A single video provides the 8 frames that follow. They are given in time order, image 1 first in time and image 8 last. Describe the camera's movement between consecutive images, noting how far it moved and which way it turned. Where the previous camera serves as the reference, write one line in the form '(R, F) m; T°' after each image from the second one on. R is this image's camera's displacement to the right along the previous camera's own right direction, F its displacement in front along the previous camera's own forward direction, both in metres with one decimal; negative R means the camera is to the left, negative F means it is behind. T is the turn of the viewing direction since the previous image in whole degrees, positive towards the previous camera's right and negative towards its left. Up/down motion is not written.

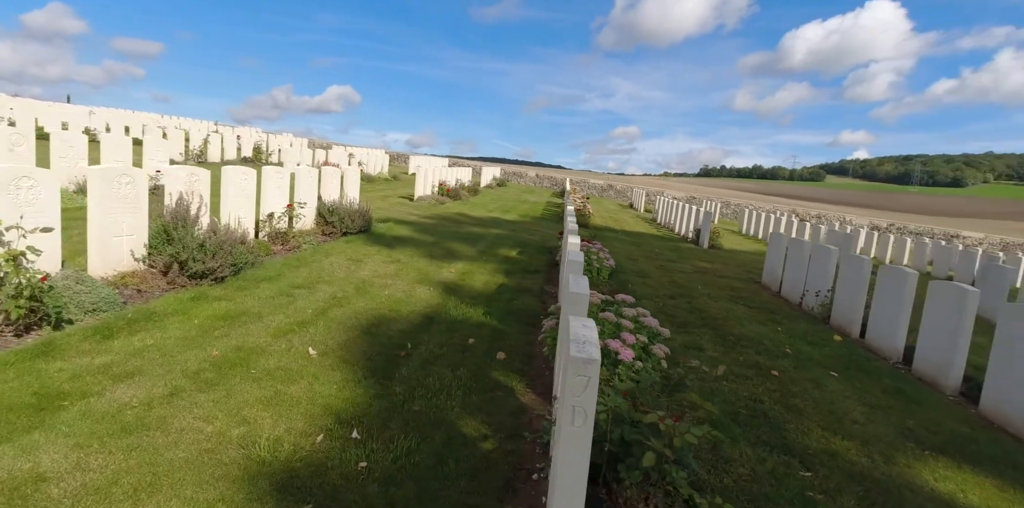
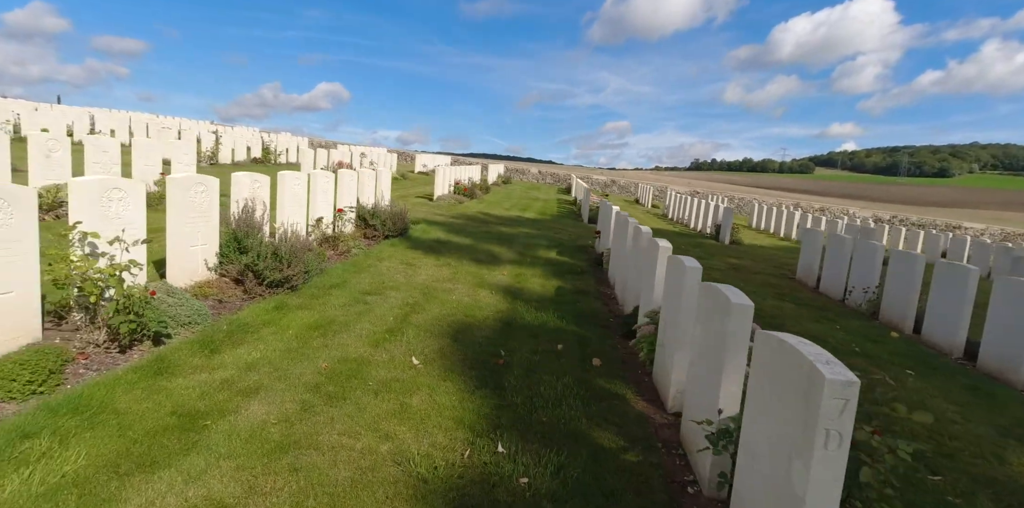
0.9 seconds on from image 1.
(-0.9, 0.0) m; +1°
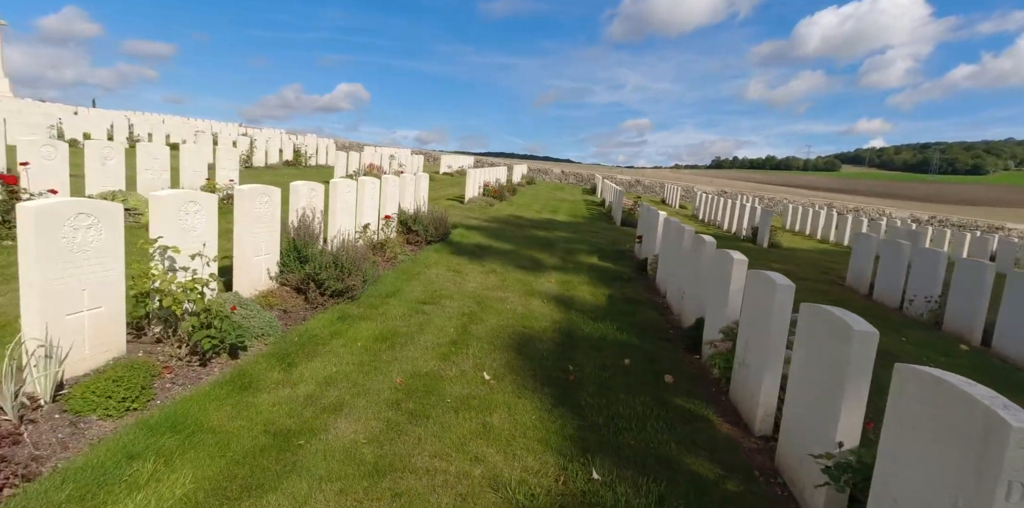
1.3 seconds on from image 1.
(-0.4, +0.1) m; -2°
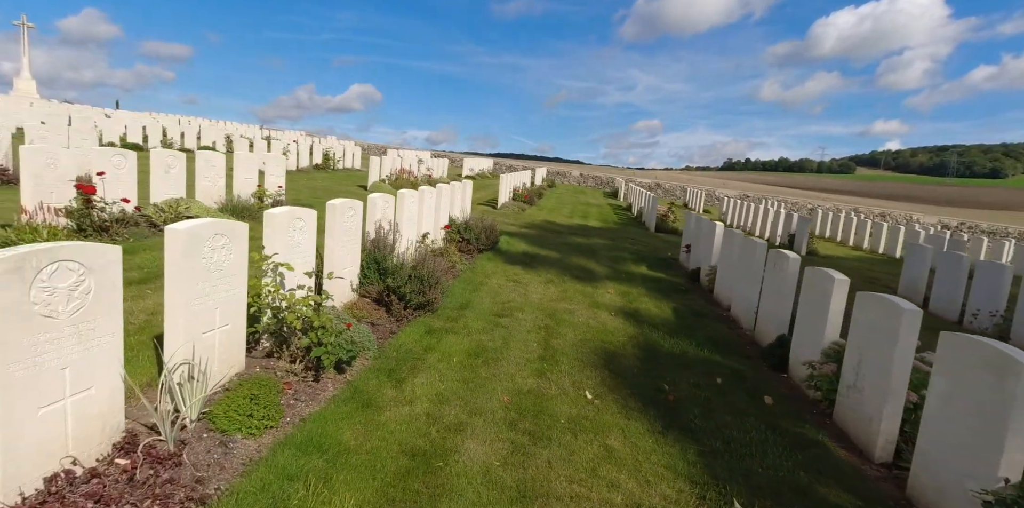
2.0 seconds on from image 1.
(-0.7, 0.0) m; -1°
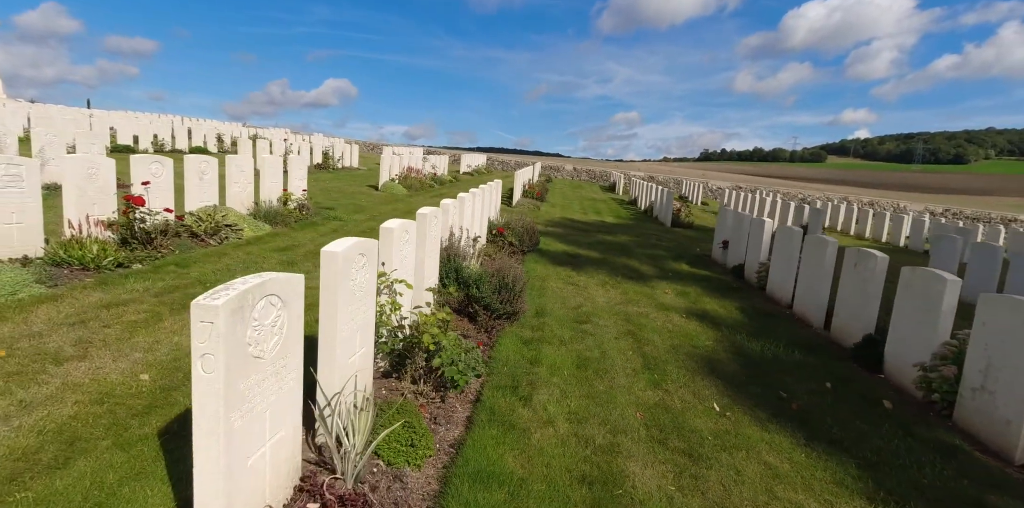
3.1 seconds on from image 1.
(-1.1, +0.2) m; +2°
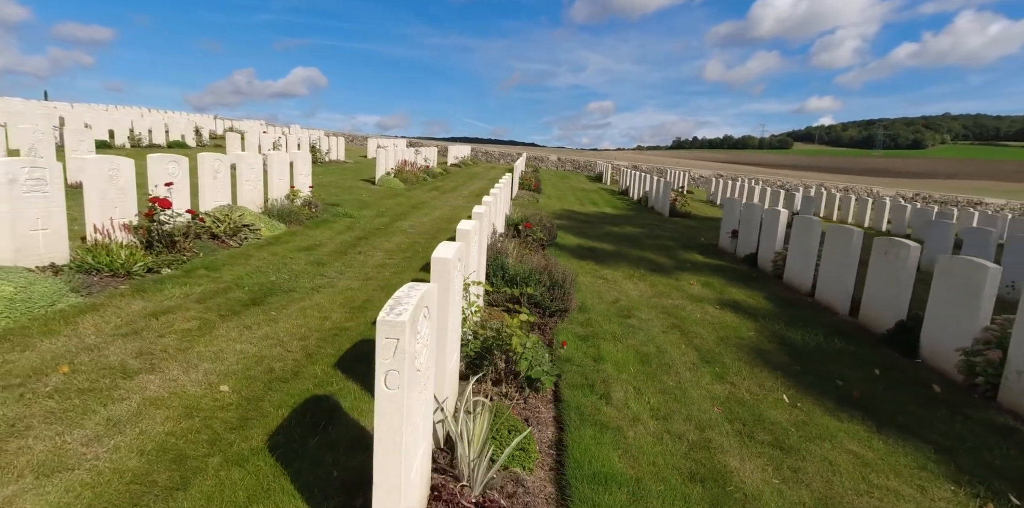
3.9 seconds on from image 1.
(-0.8, 0.0) m; +3°
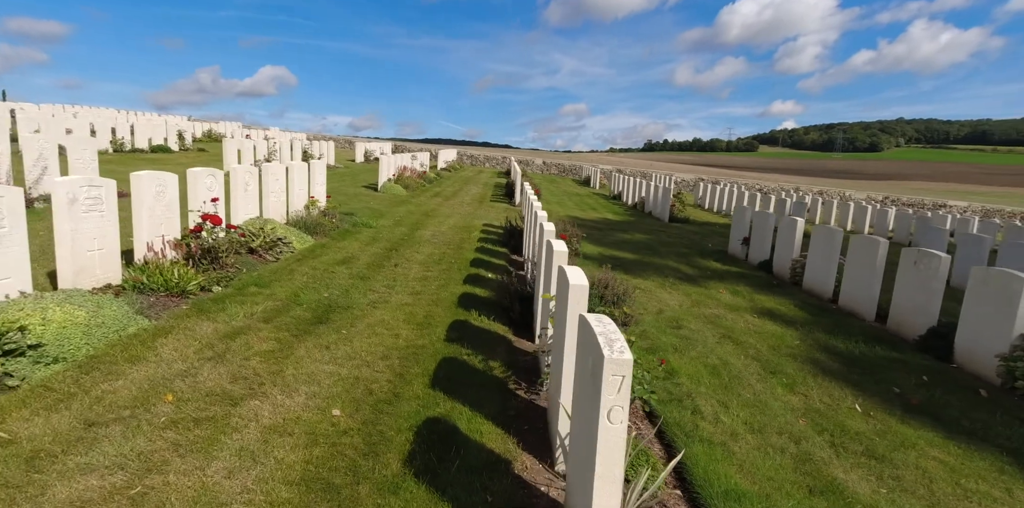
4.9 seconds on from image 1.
(-0.9, -0.1) m; +3°
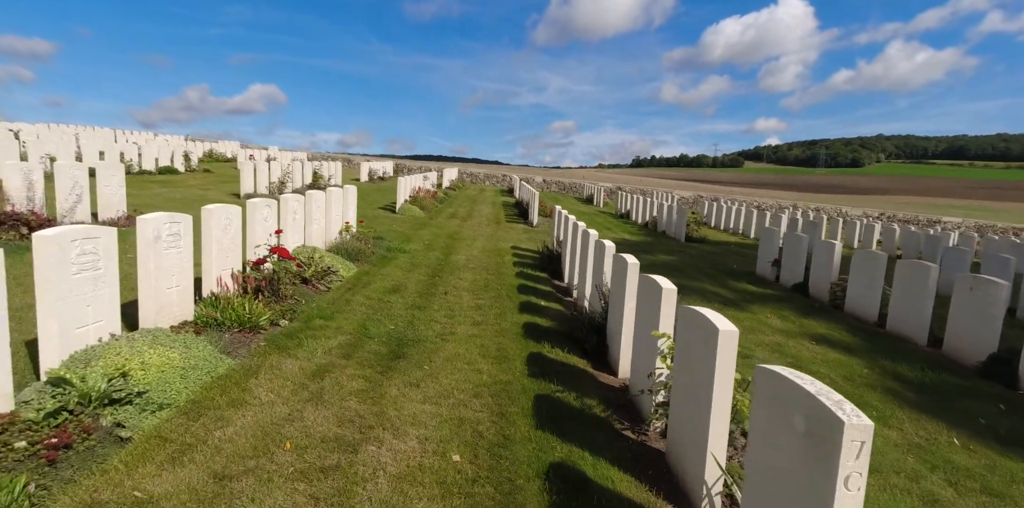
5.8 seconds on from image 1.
(-0.9, 0.0) m; +1°
